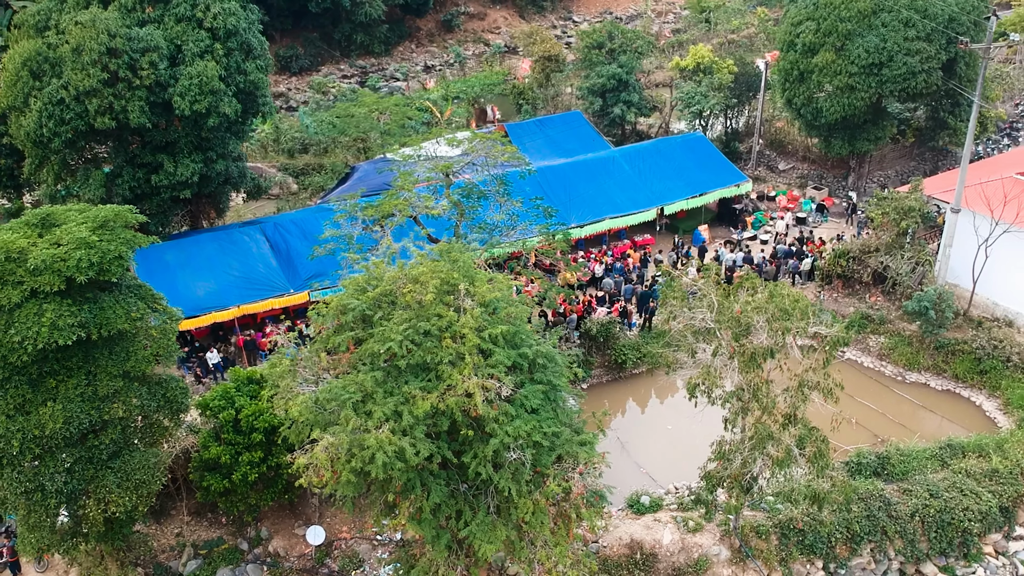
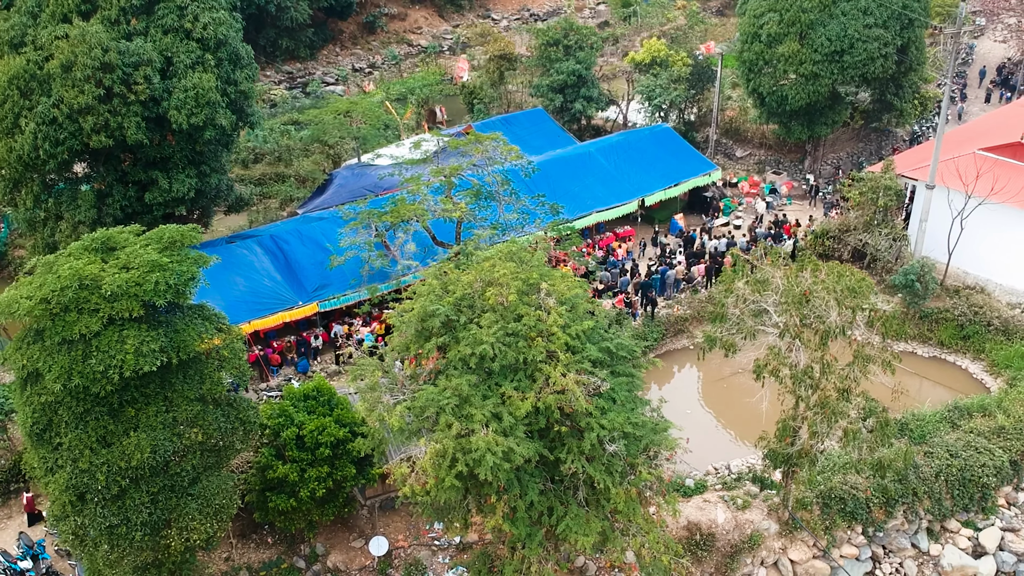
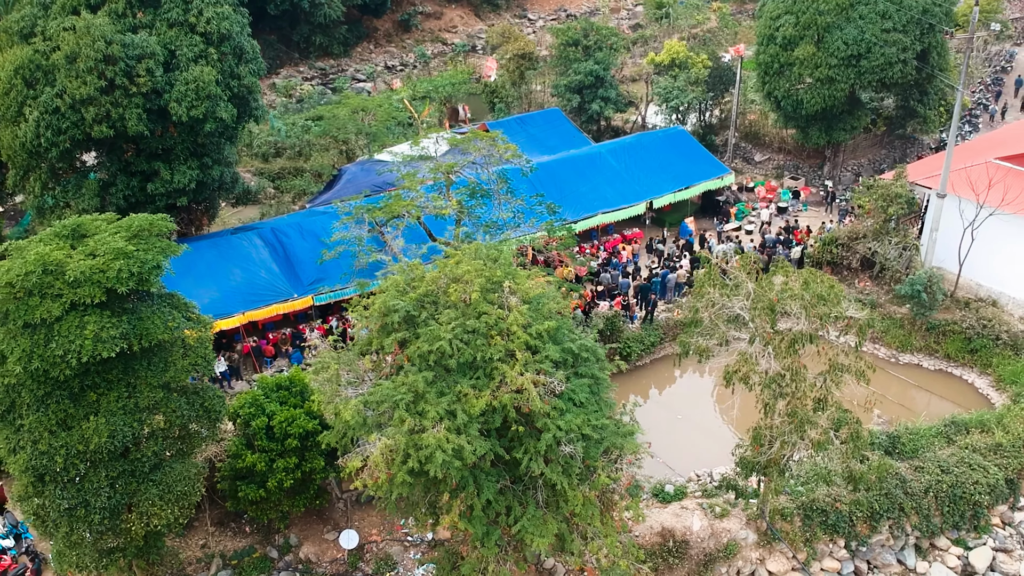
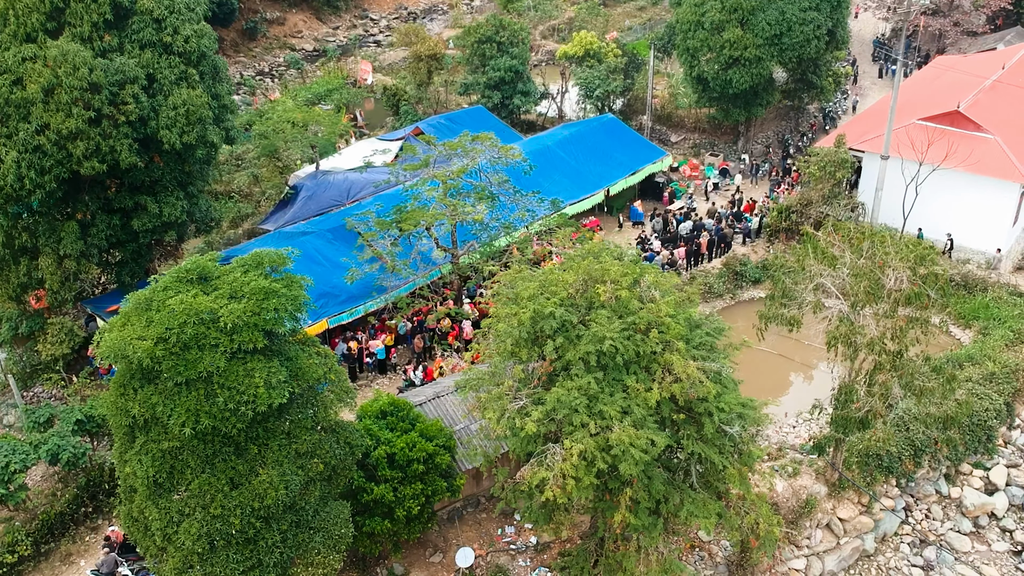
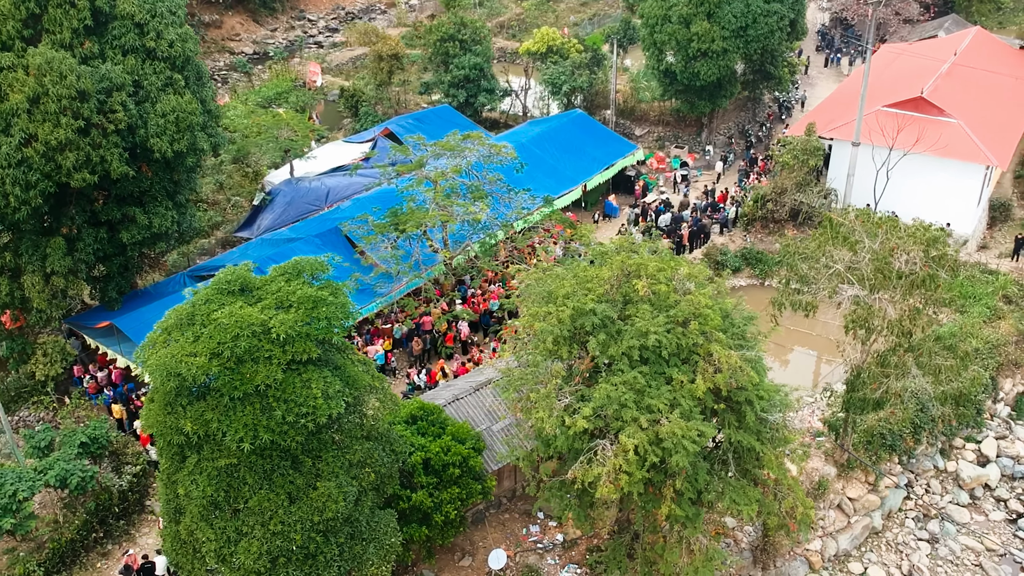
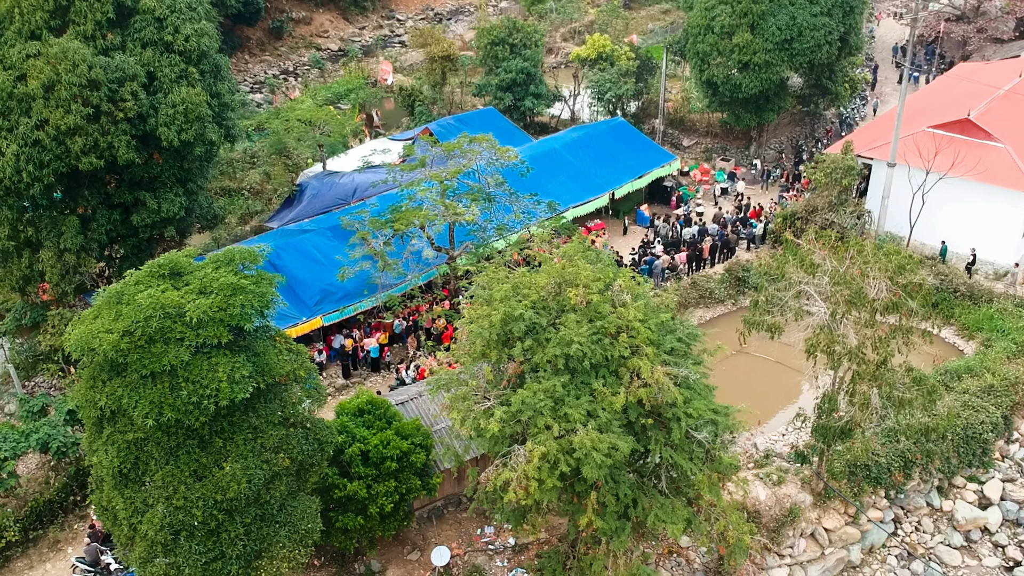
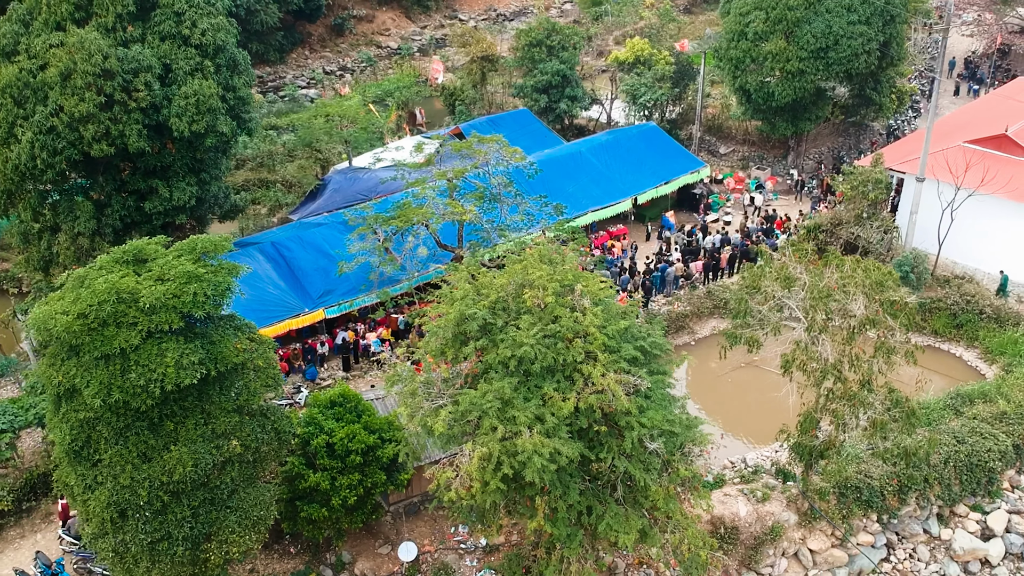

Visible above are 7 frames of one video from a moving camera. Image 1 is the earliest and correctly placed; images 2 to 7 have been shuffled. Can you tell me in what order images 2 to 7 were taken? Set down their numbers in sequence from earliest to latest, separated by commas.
3, 2, 7, 6, 4, 5
